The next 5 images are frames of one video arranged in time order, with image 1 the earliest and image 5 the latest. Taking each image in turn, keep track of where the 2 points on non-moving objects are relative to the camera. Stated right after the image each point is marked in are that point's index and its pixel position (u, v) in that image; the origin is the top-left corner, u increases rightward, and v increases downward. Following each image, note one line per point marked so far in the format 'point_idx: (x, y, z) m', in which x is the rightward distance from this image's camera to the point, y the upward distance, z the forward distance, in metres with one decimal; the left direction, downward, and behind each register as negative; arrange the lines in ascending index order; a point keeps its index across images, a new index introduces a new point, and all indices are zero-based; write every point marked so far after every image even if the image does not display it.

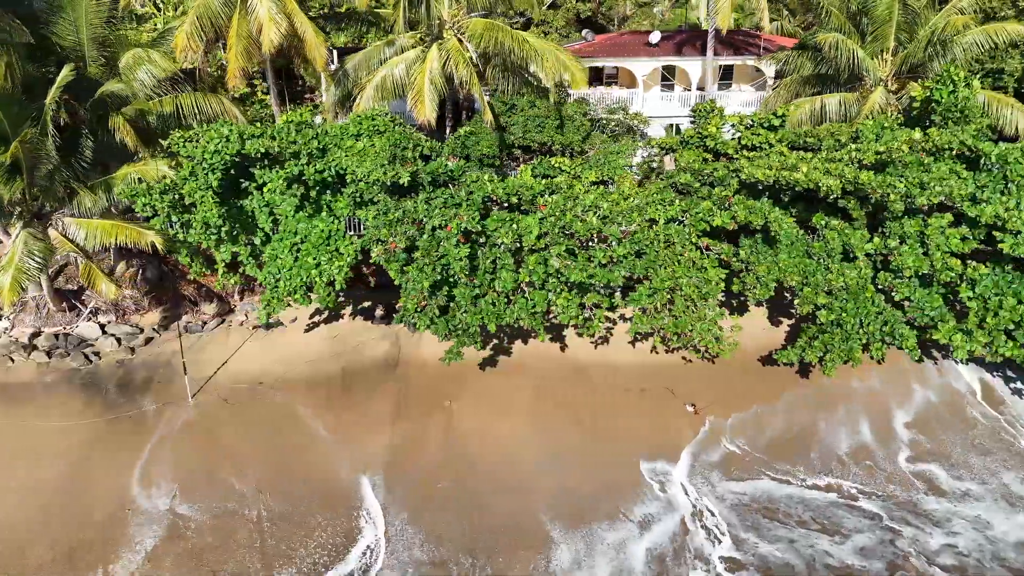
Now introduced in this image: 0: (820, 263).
0: (+3.1, +0.3, +10.4) m
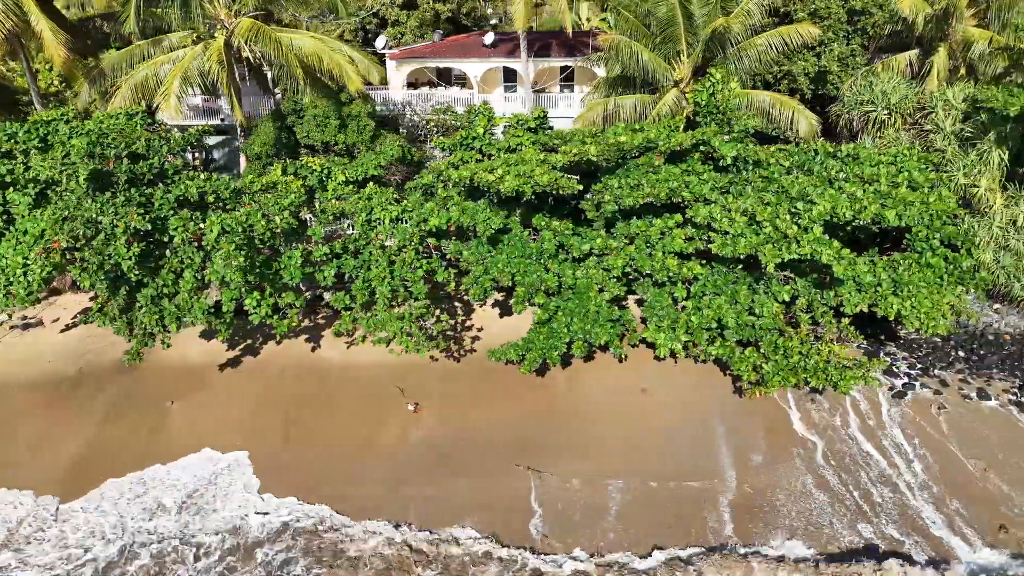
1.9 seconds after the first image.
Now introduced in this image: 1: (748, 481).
0: (+0.2, +0.3, +10.5) m
1: (+2.1, -1.7, +9.3) m
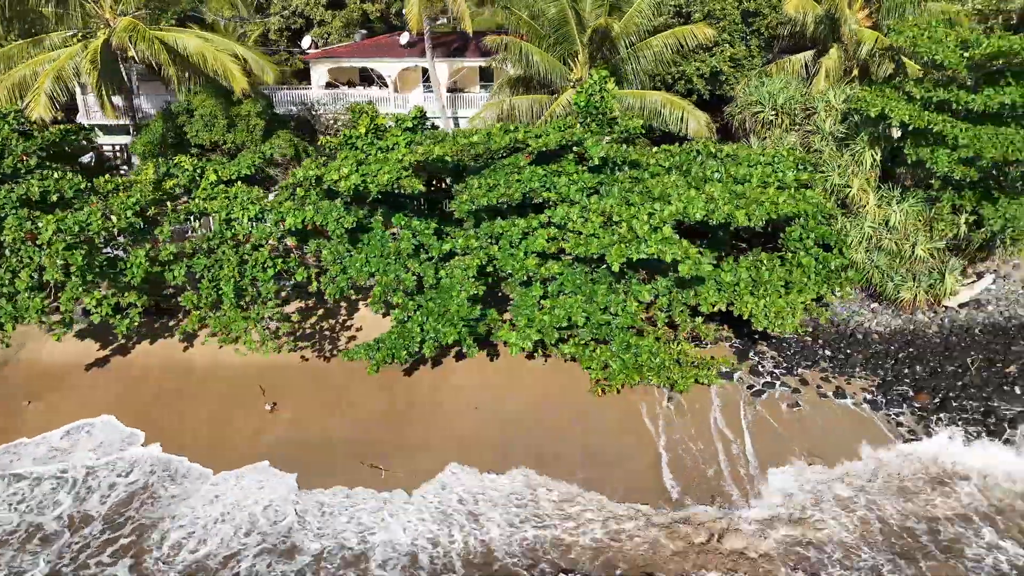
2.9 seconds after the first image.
0: (-1.2, +0.3, +10.5) m
1: (+0.7, -1.7, +9.4) m
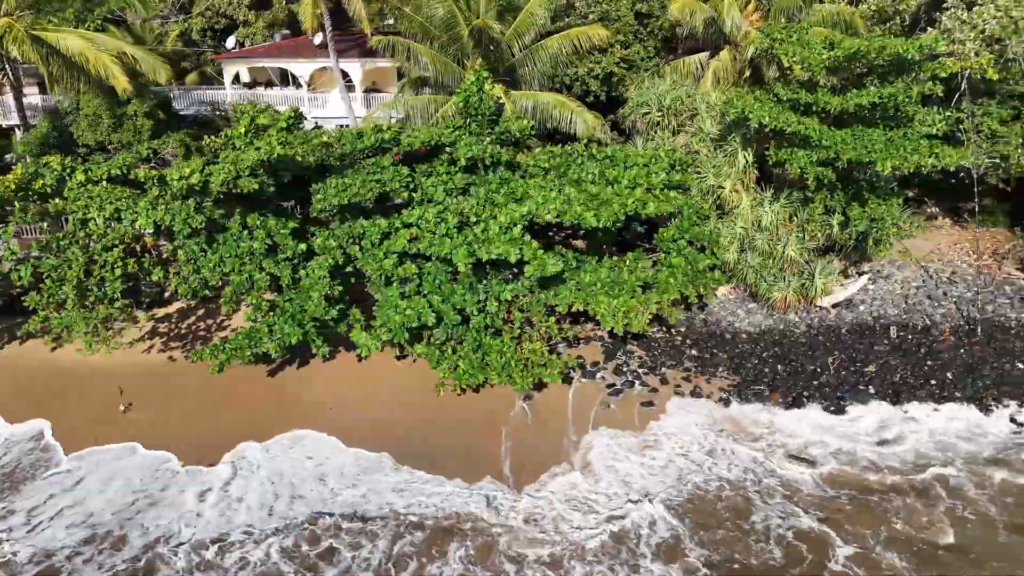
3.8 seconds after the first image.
0: (-2.7, +0.3, +10.5) m
1: (-0.8, -1.7, +9.4) m
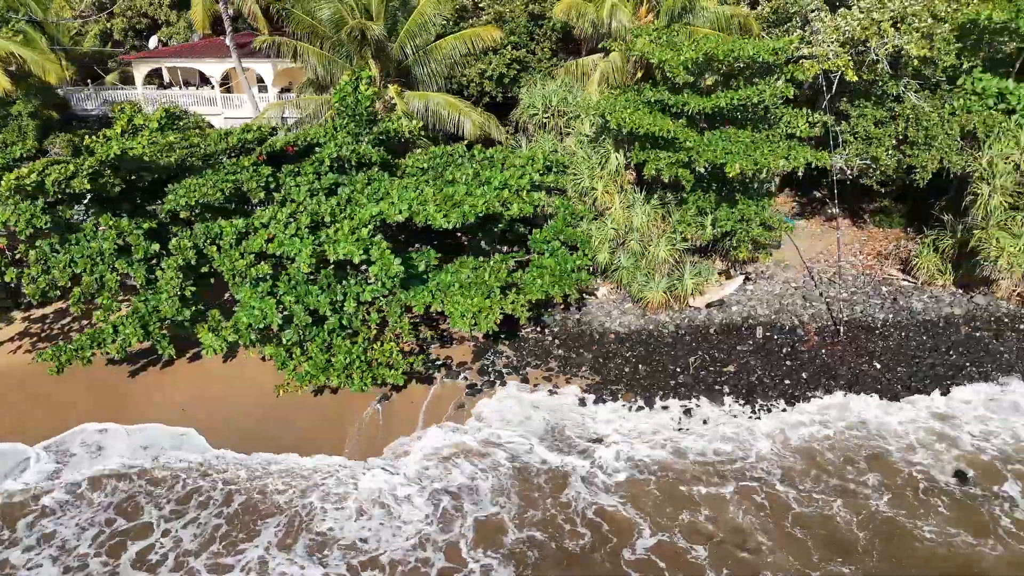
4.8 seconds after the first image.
0: (-4.2, +0.3, +10.5) m
1: (-2.3, -1.7, +9.4) m
